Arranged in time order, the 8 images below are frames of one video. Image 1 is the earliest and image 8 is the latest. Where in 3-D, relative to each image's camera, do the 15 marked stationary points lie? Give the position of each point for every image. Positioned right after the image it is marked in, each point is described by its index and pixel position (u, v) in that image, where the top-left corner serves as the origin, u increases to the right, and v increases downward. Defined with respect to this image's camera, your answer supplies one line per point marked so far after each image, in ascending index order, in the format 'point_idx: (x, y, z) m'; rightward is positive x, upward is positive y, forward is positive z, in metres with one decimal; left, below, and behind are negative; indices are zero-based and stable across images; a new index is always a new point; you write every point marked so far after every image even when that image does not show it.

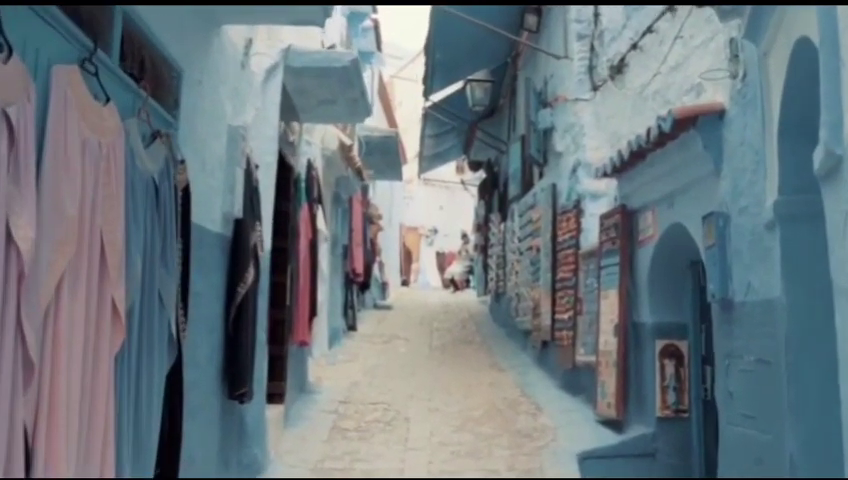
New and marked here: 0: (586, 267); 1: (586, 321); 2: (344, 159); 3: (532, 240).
0: (+2.1, -0.3, +6.8) m
1: (+2.0, -1.0, +6.7) m
2: (-1.3, +1.3, +8.8) m
3: (+1.8, 0.0, +8.6) m
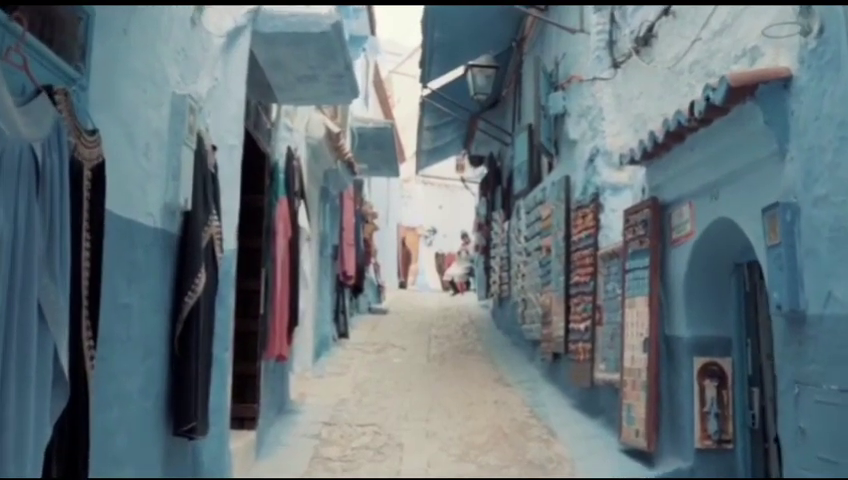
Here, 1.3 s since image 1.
0: (+2.0, -0.3, +5.9) m
1: (+2.0, -1.0, +5.8) m
2: (-1.4, +1.3, +7.9) m
3: (+1.7, 0.0, +7.7) m
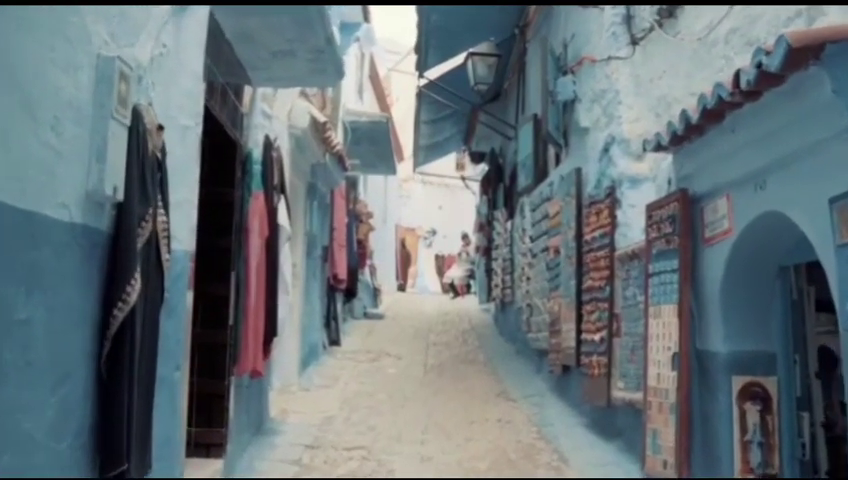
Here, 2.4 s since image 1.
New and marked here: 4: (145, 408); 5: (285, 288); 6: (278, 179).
0: (+2.0, -0.3, +5.2) m
1: (+1.9, -1.0, +5.1) m
2: (-1.4, +1.3, +7.2) m
3: (+1.7, 0.0, +7.0) m
4: (-1.7, -1.0, +3.2) m
5: (-1.6, -0.6, +5.9) m
6: (-1.6, +0.7, +5.9) m
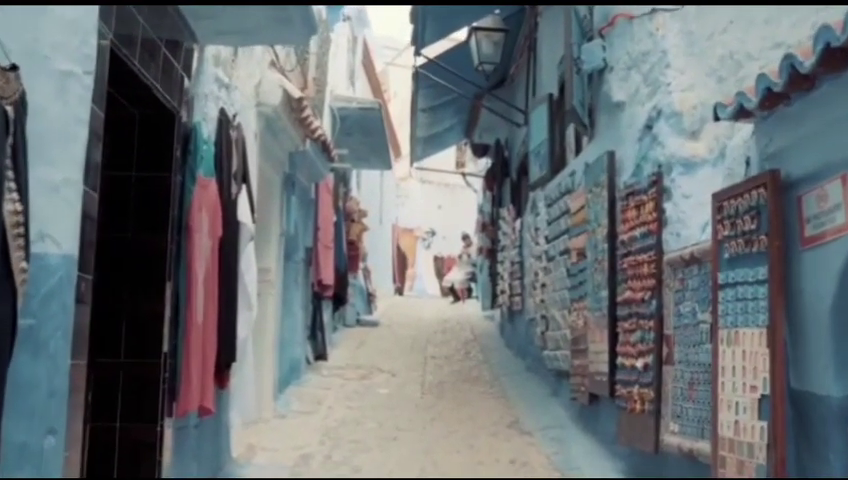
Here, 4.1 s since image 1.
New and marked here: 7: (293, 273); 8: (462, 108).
0: (+1.9, -0.3, +4.0) m
1: (+1.9, -1.0, +3.9) m
2: (-1.5, +1.3, +6.0) m
3: (+1.6, 0.0, +5.8) m
4: (-1.7, -1.0, +2.0) m
5: (-1.6, -0.6, +4.8) m
6: (-1.7, +0.7, +4.7) m
7: (-1.9, -0.5, +7.8) m
8: (+0.8, +2.7, +10.7) m
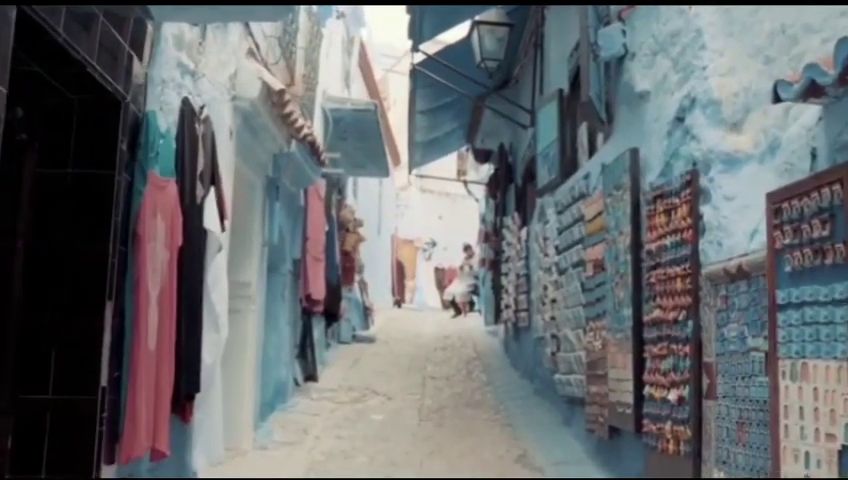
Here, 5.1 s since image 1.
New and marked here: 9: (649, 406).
0: (+1.9, -0.4, +3.4) m
1: (+1.9, -1.1, +3.2) m
2: (-1.5, +1.2, +5.4) m
3: (+1.6, -0.1, +5.2) m
4: (-1.7, -1.0, +1.3) m
5: (-1.6, -0.6, +4.1) m
6: (-1.7, +0.6, +4.1) m
7: (-2.0, -0.6, +7.1) m
8: (+0.7, +2.5, +10.2) m
9: (+1.7, -1.3, +4.0) m
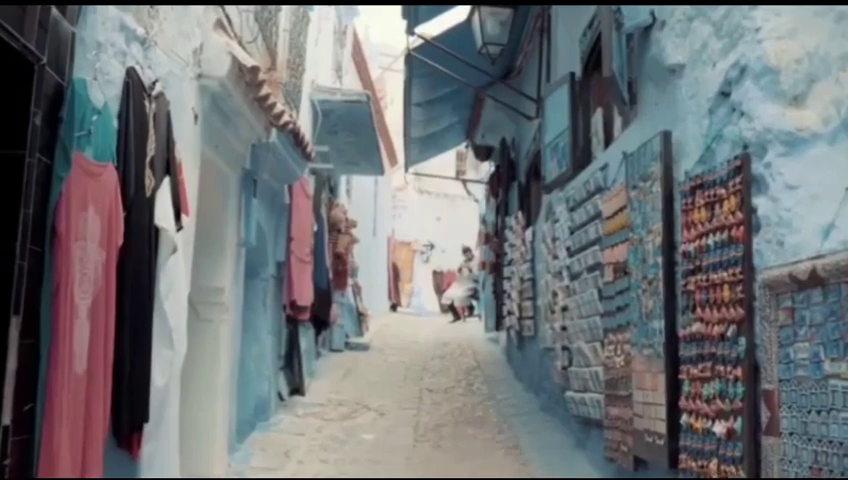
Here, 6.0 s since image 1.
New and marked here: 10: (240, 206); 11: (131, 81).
0: (+1.9, -0.4, +2.7) m
1: (+1.8, -1.1, +2.6) m
2: (-1.5, +1.2, +4.8) m
3: (+1.5, -0.1, +4.6) m
4: (-1.8, -1.0, +0.7) m
5: (-1.7, -0.6, +3.5) m
6: (-1.7, +0.6, +3.4) m
7: (-2.0, -0.6, +6.5) m
8: (+0.7, +2.5, +9.5) m
9: (+1.6, -1.2, +3.3) m
10: (-1.9, +0.3, +5.4) m
11: (-1.8, +1.0, +3.2) m
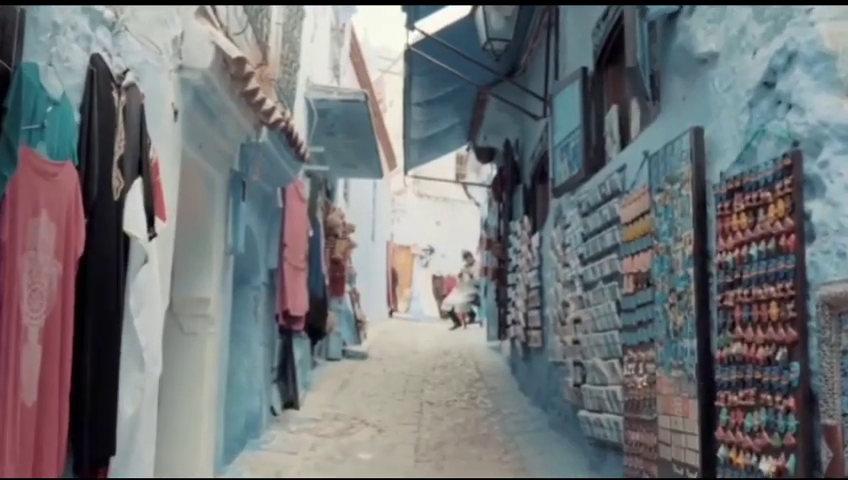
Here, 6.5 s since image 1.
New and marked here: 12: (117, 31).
0: (+1.9, -0.4, +2.3) m
1: (+1.8, -1.1, +2.2) m
2: (-1.5, +1.2, +4.4) m
3: (+1.6, -0.2, +4.2) m
4: (-1.7, -1.0, +0.3) m
5: (-1.6, -0.7, +3.1) m
6: (-1.7, +0.5, +3.1) m
7: (-2.0, -0.7, +6.1) m
8: (+0.7, +2.4, +9.2) m
9: (+1.7, -1.3, +2.9) m
10: (-1.9, +0.3, +5.1) m
11: (-1.7, +0.9, +2.8) m
12: (-1.8, +1.2, +3.1) m
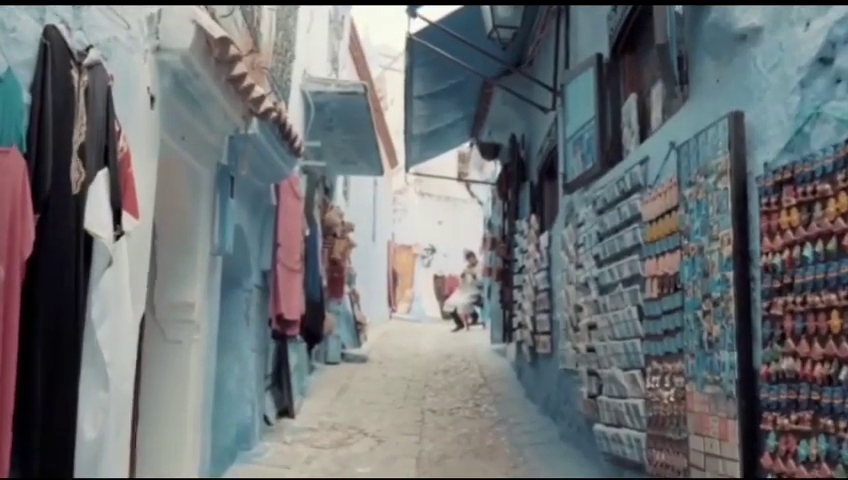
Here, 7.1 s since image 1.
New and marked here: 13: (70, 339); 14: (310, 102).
0: (+1.9, -0.4, +1.9) m
1: (+1.9, -1.1, +1.8) m
2: (-1.5, +1.2, +4.0) m
3: (+1.6, -0.2, +3.8) m
4: (-1.7, -1.0, -0.1) m
5: (-1.6, -0.7, +2.7) m
6: (-1.7, +0.5, +2.7) m
7: (-2.0, -0.7, +5.7) m
8: (+0.7, +2.4, +8.8) m
9: (+1.7, -1.3, +2.6) m
10: (-1.8, +0.3, +4.7) m
11: (-1.7, +0.9, +2.4) m
12: (-1.8, +1.2, +2.7) m
13: (-1.6, -0.5, +2.5) m
14: (-1.6, +1.9, +7.3) m
